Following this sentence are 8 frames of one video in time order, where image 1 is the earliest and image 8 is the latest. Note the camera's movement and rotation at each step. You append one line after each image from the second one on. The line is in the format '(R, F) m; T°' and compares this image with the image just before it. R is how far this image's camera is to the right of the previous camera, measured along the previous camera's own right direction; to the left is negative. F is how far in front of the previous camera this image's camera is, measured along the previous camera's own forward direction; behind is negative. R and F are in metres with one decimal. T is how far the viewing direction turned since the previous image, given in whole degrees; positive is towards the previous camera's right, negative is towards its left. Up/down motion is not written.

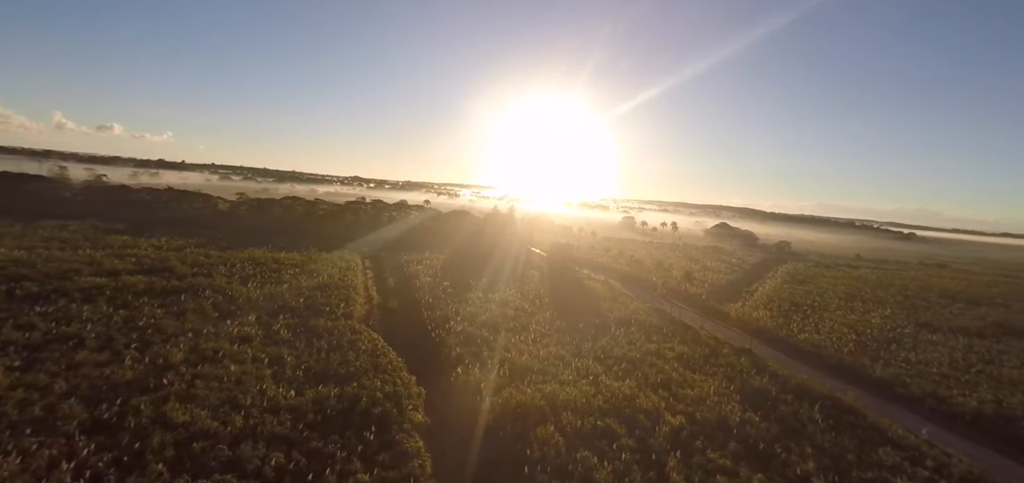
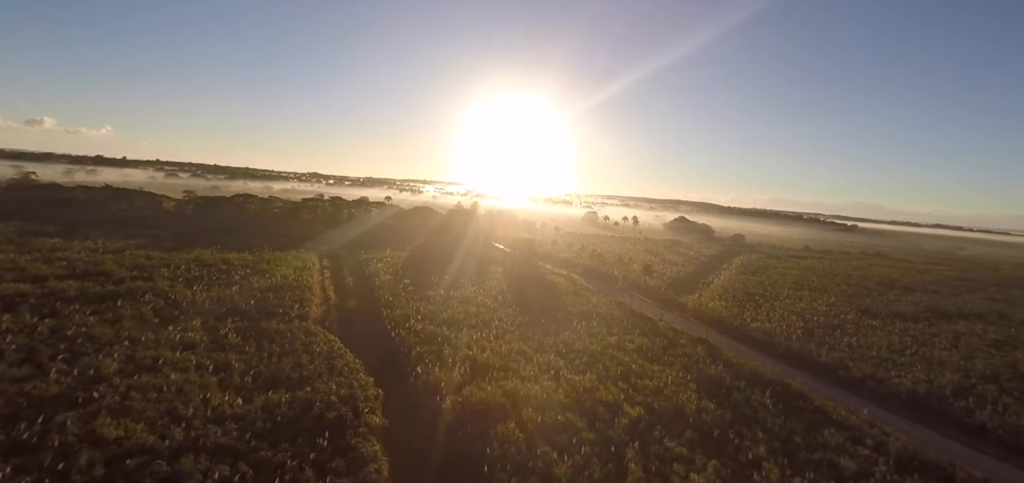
(+0.3, +0.2) m; +4°
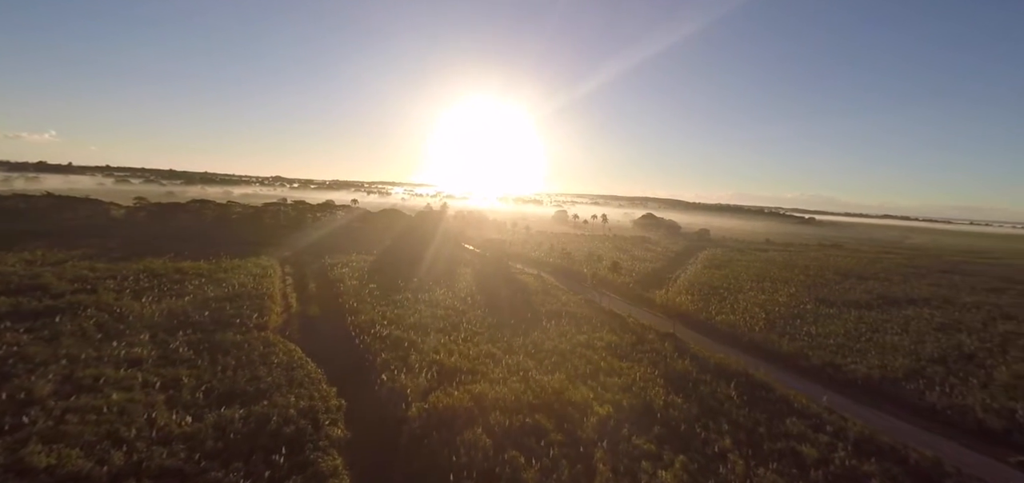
(+0.3, +0.3) m; +4°
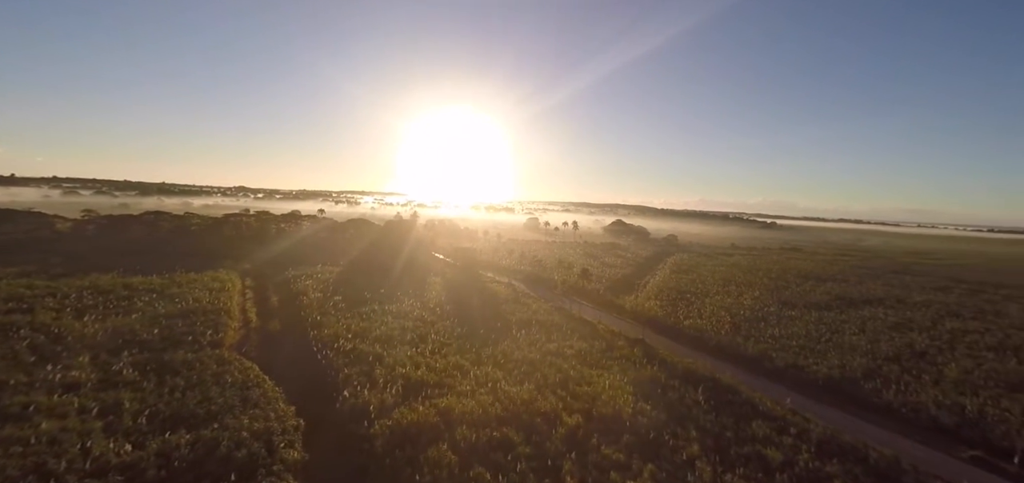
(+0.3, +0.3) m; +3°
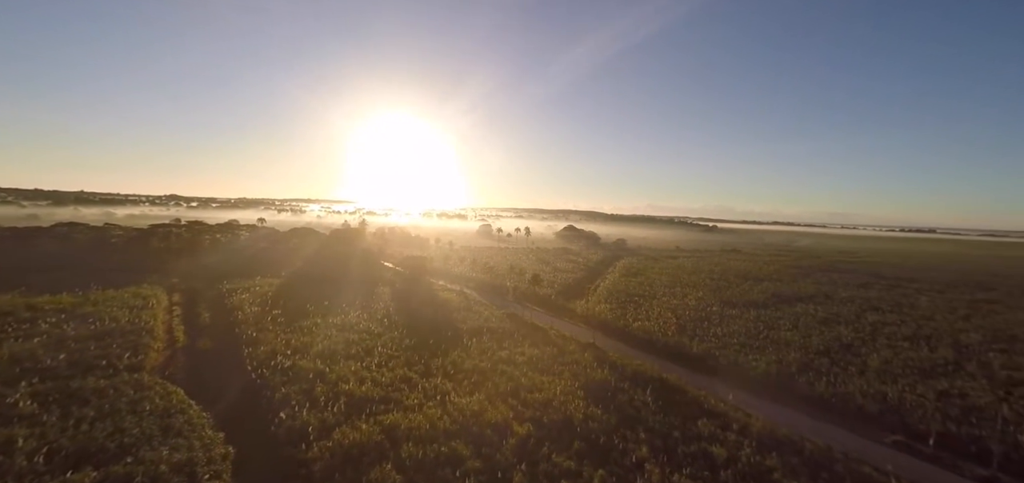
(+0.3, +0.3) m; +6°
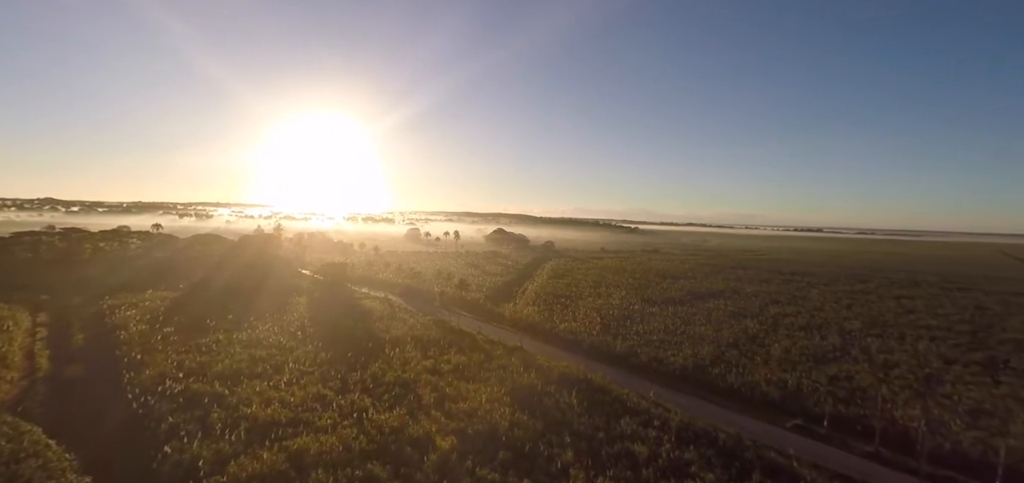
(+0.4, +0.5) m; +9°
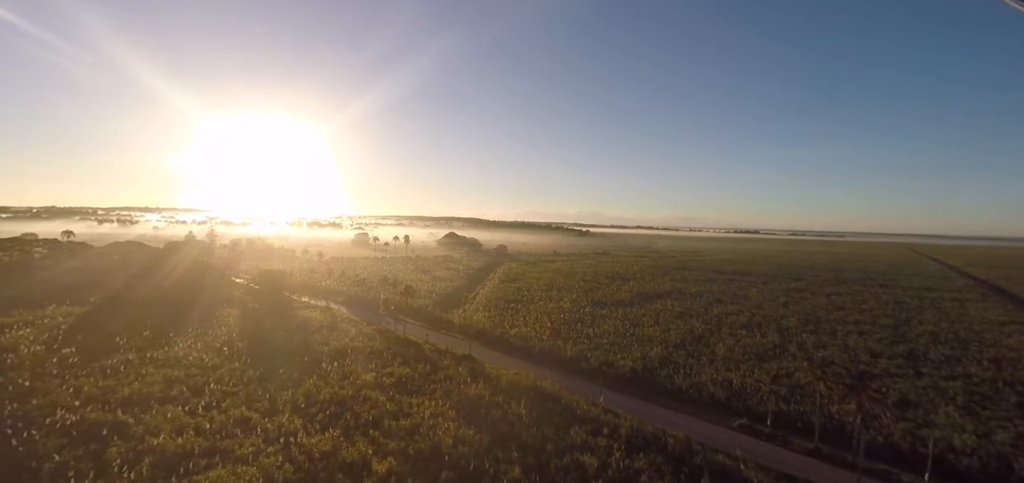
(+0.4, +0.7) m; +6°
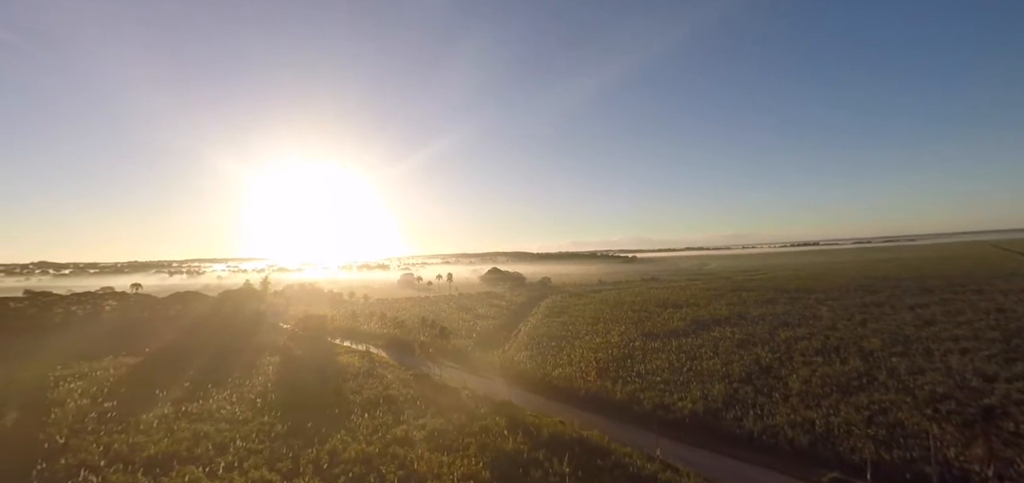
(+0.6, +1.5) m; -6°
